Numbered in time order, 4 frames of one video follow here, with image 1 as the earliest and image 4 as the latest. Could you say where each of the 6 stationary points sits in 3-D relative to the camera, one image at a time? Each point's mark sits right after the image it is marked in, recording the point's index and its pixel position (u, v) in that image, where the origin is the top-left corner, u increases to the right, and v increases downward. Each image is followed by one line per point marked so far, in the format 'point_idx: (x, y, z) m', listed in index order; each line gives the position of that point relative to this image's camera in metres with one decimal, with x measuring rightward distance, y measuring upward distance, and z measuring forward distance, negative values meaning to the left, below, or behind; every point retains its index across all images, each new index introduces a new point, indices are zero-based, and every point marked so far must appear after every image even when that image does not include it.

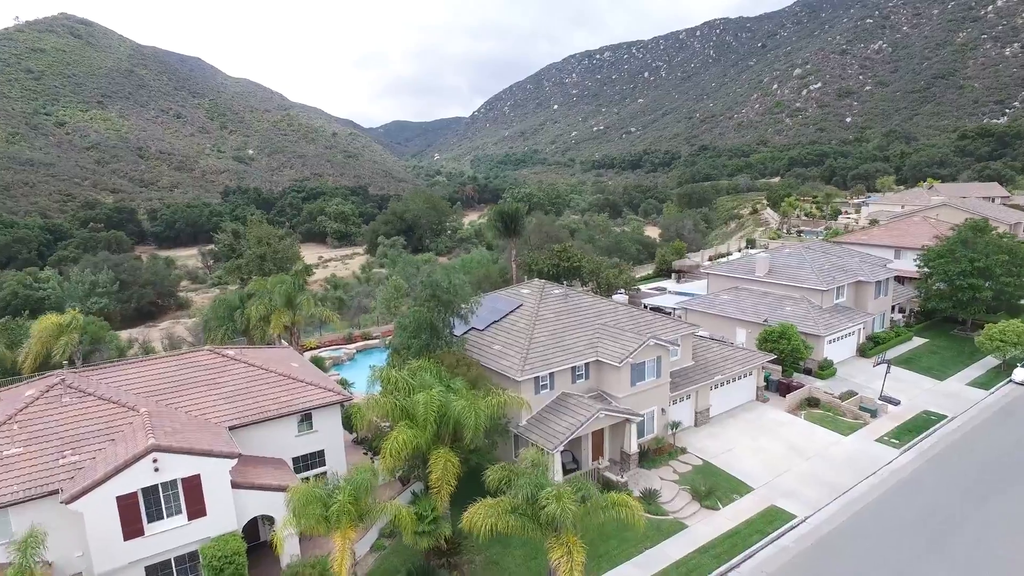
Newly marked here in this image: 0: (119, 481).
0: (-7.3, -3.6, +11.6) m
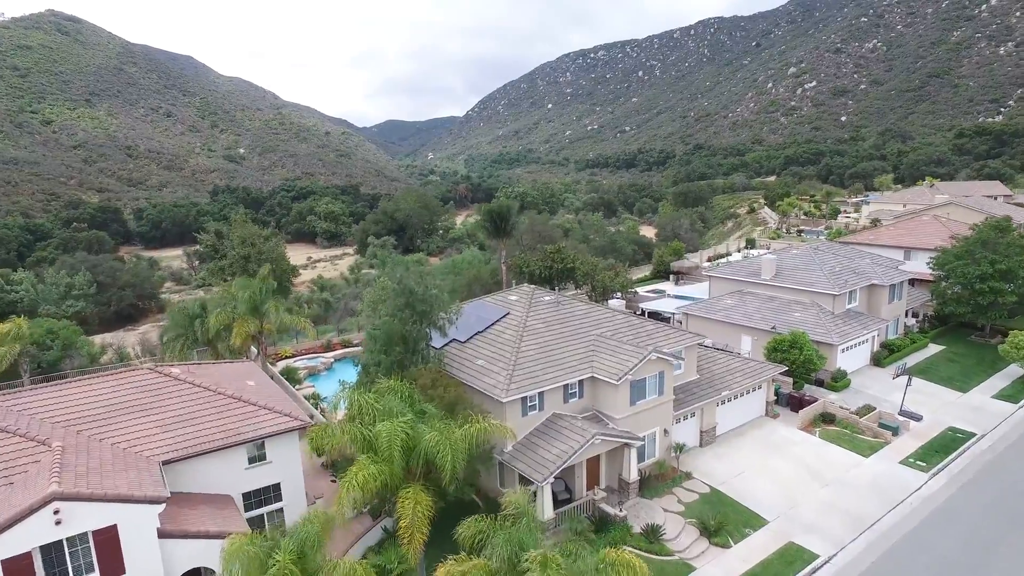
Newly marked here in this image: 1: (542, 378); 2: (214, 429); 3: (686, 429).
0: (-7.6, -3.8, +9.5) m
1: (+0.8, -2.3, +16.2) m
2: (-6.4, -3.0, +13.5) m
3: (+5.3, -4.3, +19.2) m
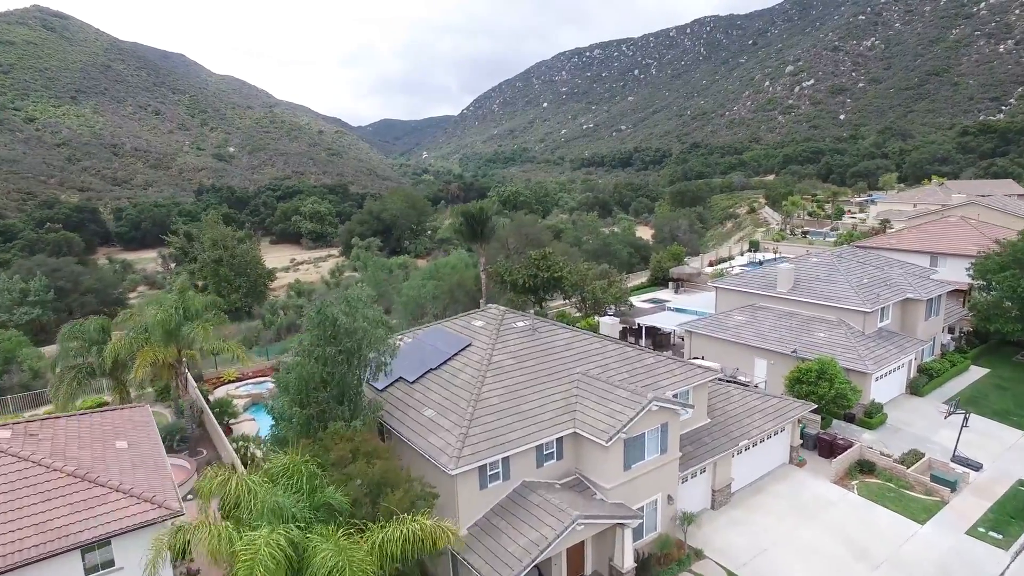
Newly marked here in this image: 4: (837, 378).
0: (-8.5, -4.4, +5.5) m
1: (-0.1, -2.9, +12.2) m
2: (-7.3, -3.6, +9.5) m
3: (+4.4, -4.9, +15.2) m
4: (+9.8, -2.7, +18.9) m
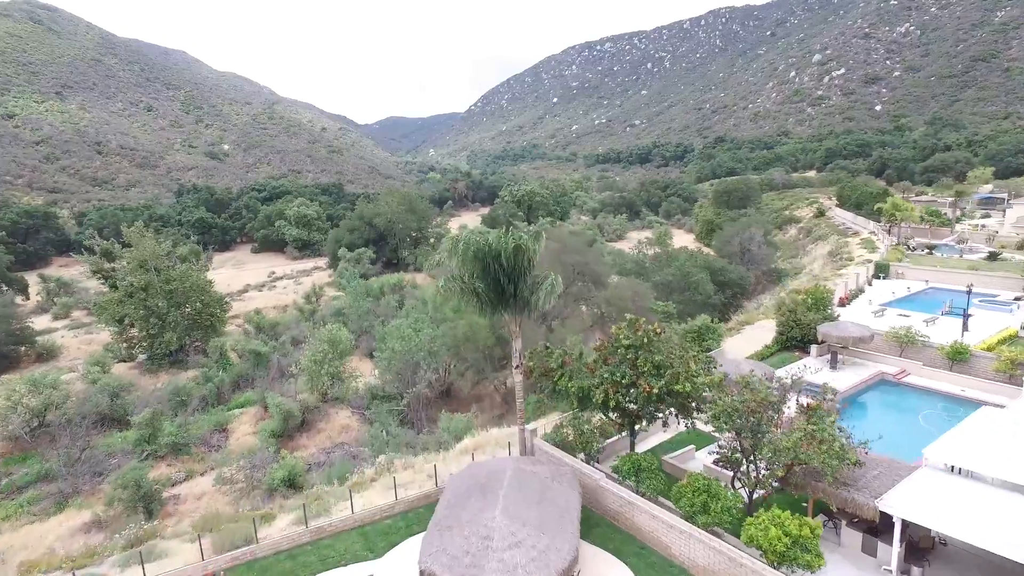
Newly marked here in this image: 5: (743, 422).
0: (-7.1, -7.3, -10.7) m
1: (+1.3, -5.8, -4.1) m
2: (-5.9, -6.5, -6.7) m
3: (+5.9, -7.7, -1.1) m
4: (+11.3, -5.5, +2.5) m
5: (+5.2, -2.8, +15.2) m
